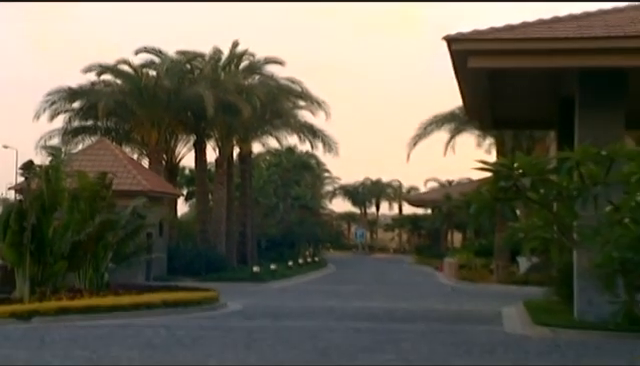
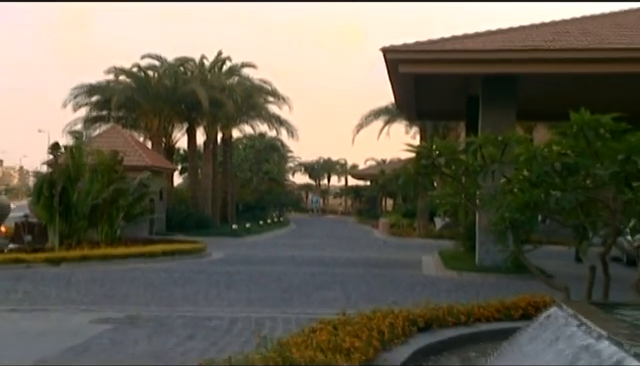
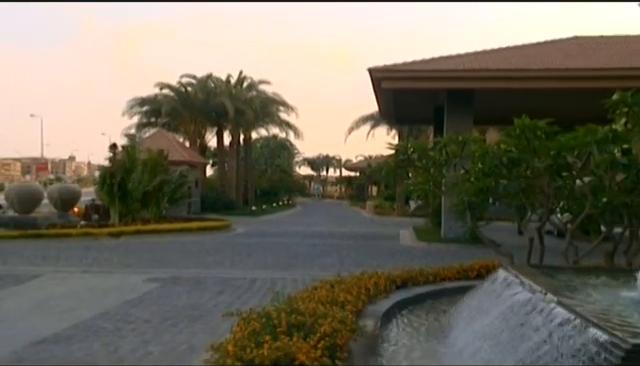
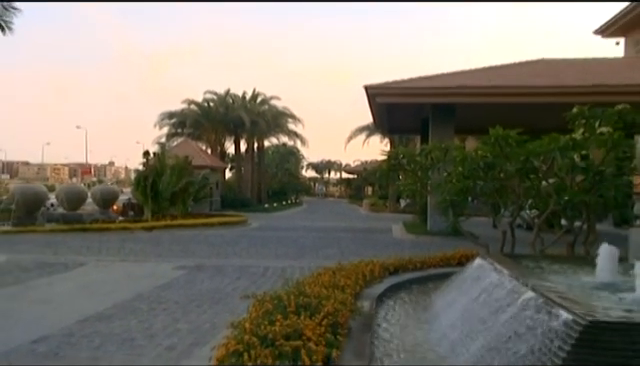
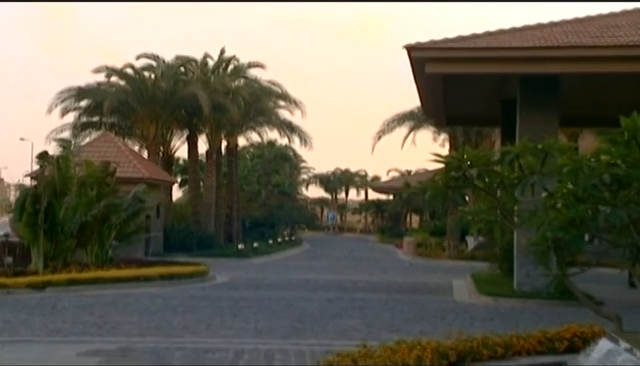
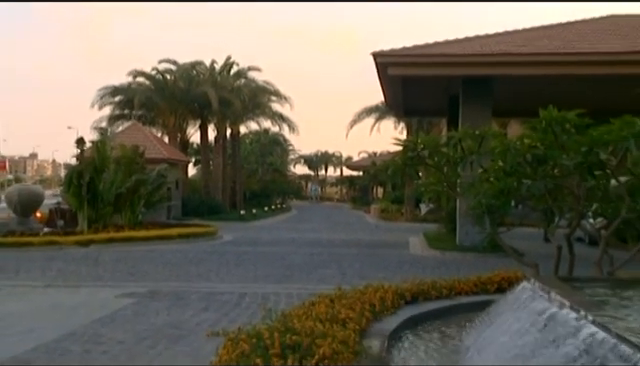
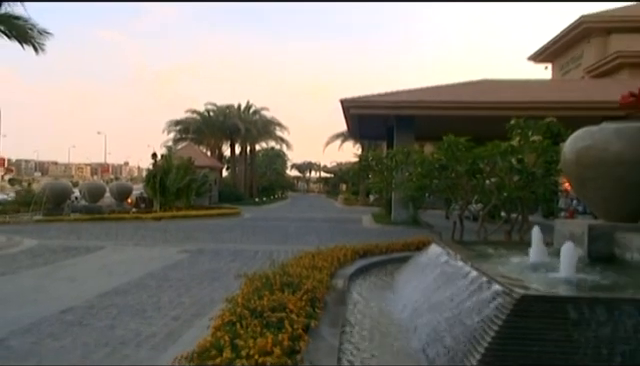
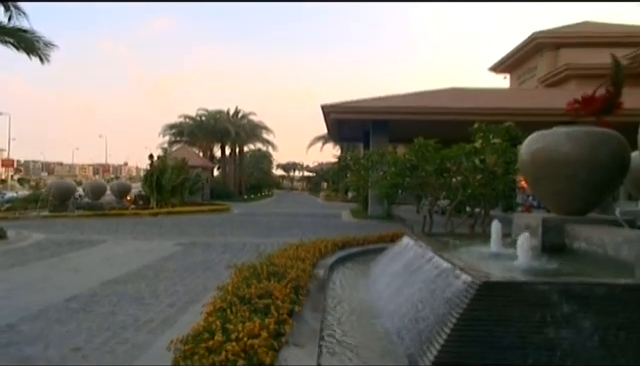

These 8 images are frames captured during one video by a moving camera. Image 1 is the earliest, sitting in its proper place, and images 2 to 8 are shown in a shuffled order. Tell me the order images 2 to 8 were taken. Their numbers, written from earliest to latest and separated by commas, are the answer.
5, 2, 6, 3, 4, 7, 8
